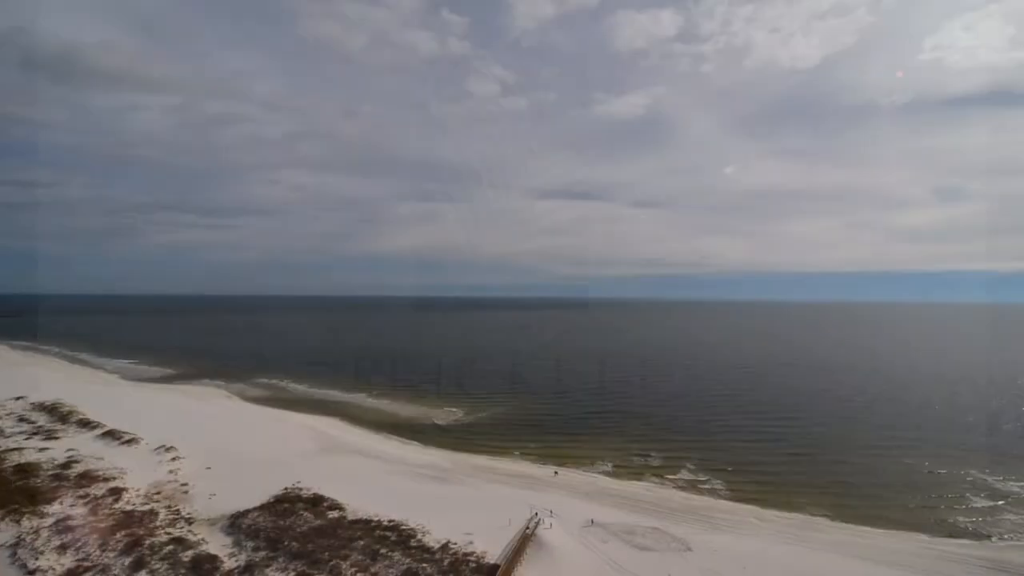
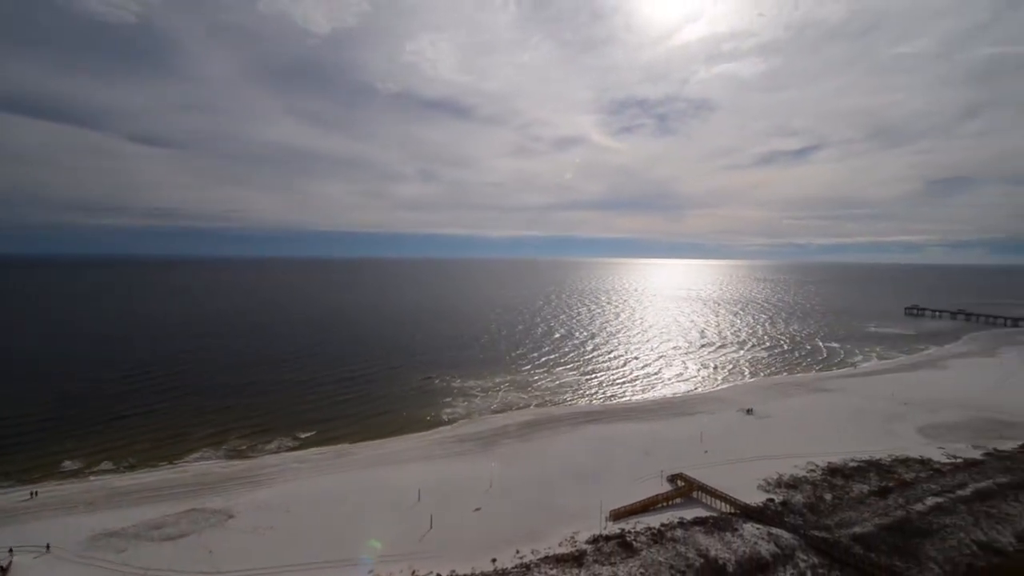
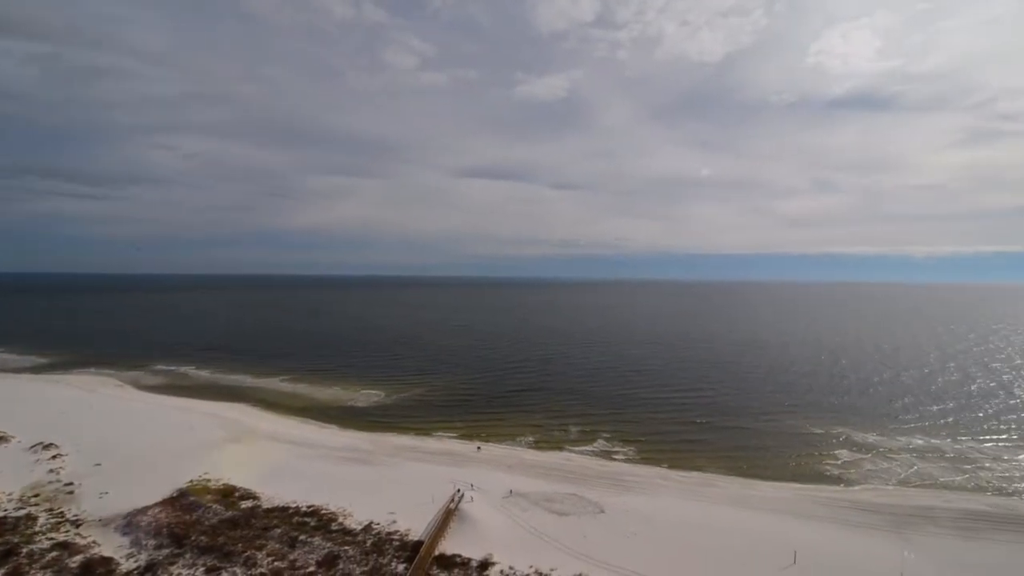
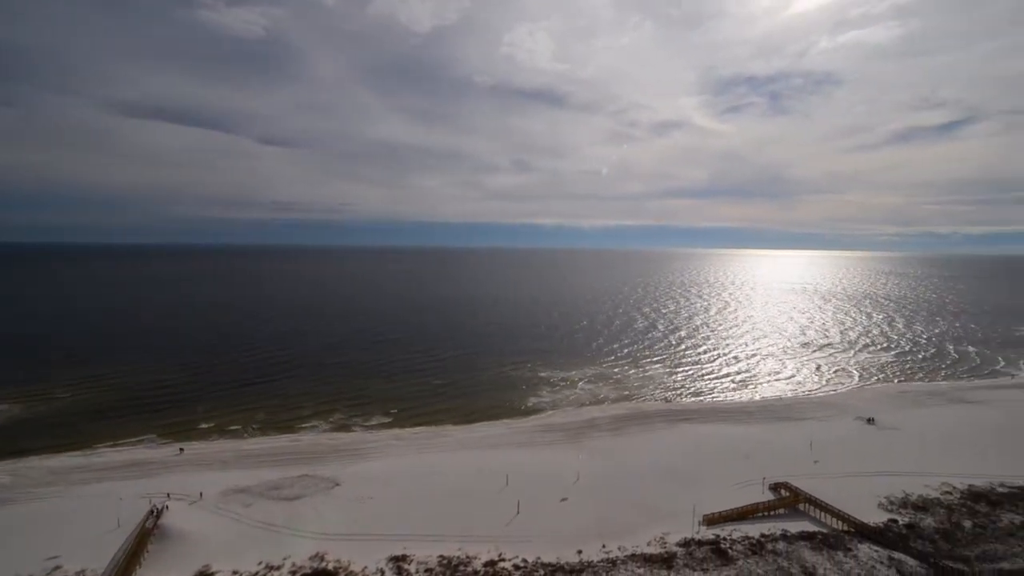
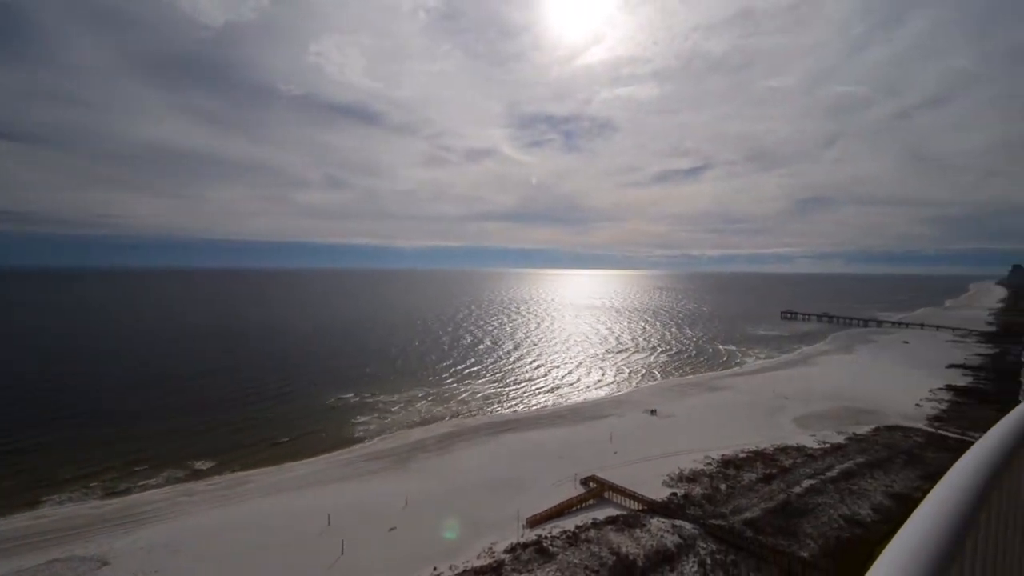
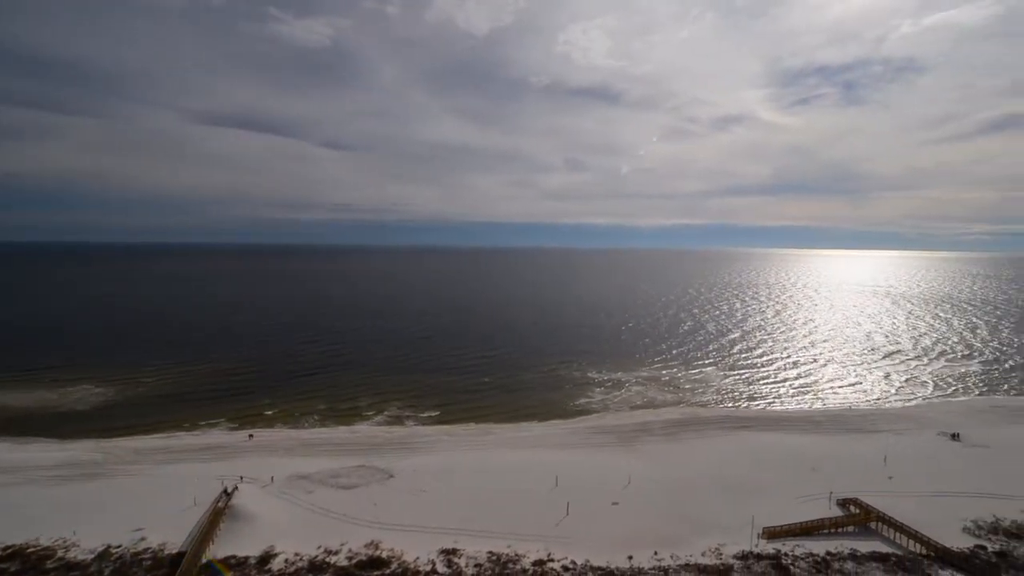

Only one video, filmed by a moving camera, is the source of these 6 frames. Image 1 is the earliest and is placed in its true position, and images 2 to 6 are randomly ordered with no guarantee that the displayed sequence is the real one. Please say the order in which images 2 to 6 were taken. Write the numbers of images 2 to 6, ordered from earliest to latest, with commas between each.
3, 6, 4, 2, 5
